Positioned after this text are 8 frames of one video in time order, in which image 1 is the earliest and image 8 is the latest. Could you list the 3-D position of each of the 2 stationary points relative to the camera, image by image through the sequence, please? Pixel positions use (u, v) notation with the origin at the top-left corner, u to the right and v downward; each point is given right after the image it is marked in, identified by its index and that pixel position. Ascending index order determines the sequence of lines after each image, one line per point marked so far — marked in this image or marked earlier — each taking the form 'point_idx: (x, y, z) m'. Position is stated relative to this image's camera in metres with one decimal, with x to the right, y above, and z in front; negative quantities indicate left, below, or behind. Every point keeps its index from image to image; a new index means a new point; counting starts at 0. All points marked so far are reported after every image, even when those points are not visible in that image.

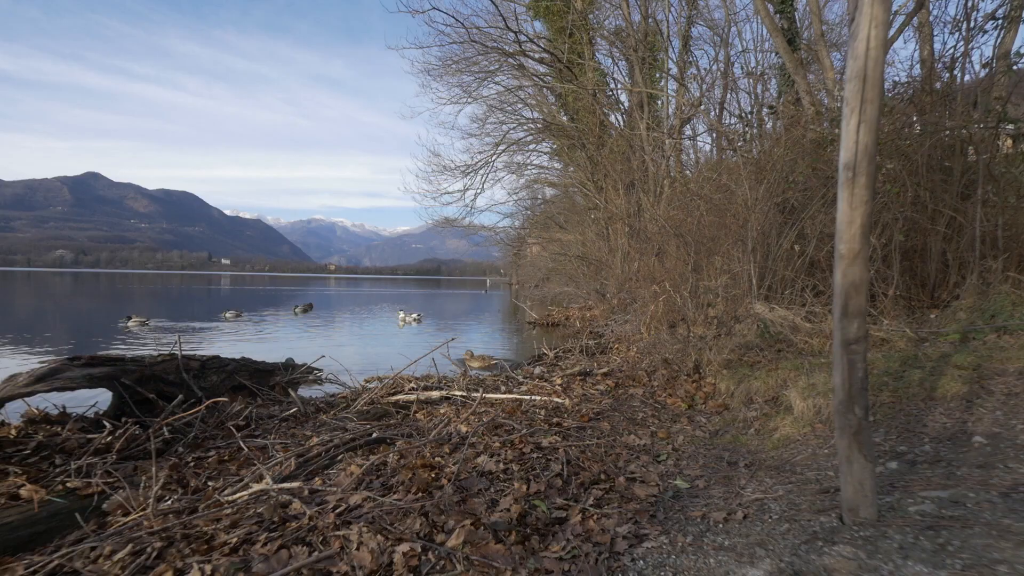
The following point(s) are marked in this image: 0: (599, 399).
0: (+1.2, -1.6, +7.2) m
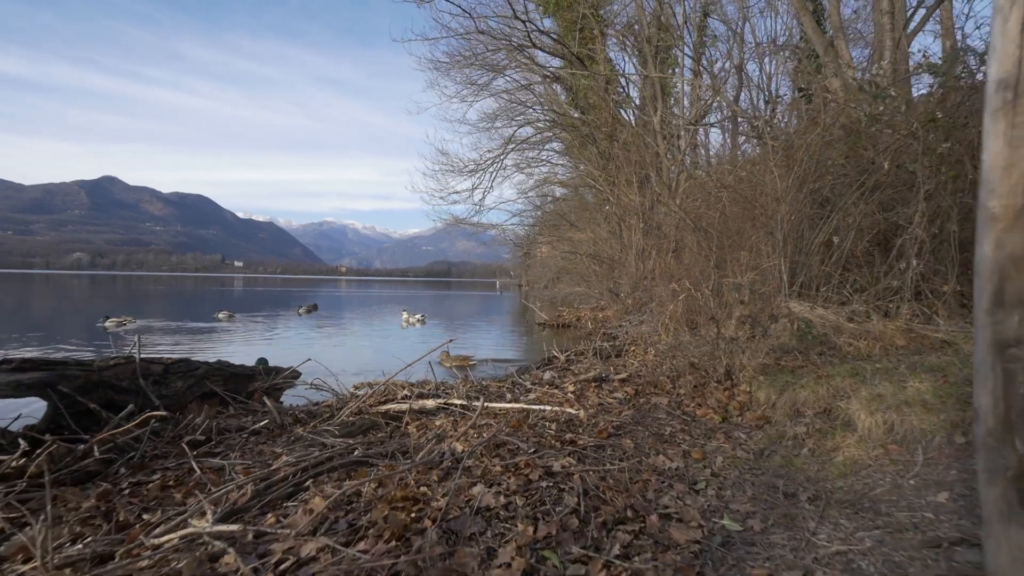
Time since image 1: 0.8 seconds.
0: (+1.3, -1.5, +6.3) m
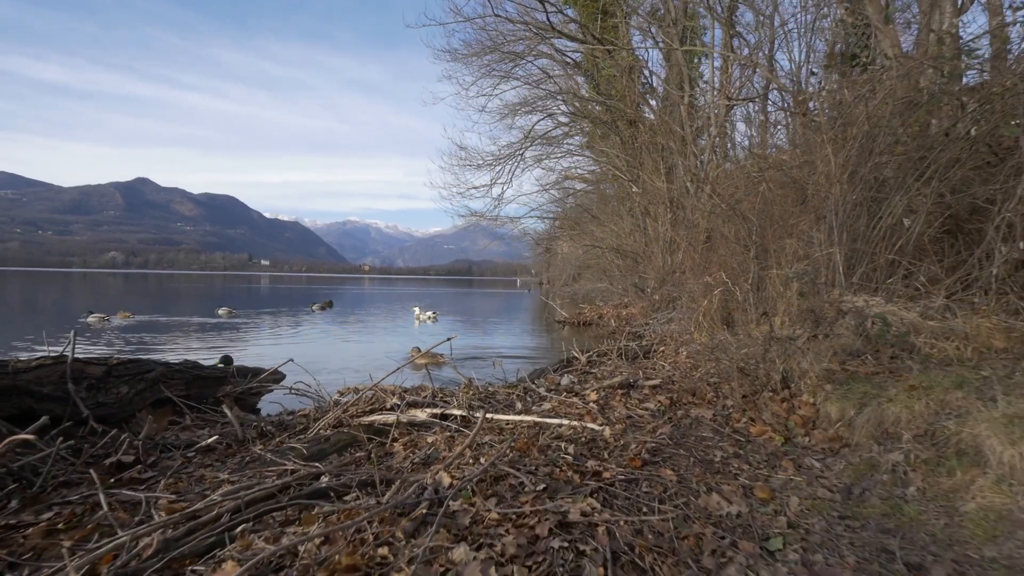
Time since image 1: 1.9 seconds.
0: (+1.4, -1.4, +5.1) m
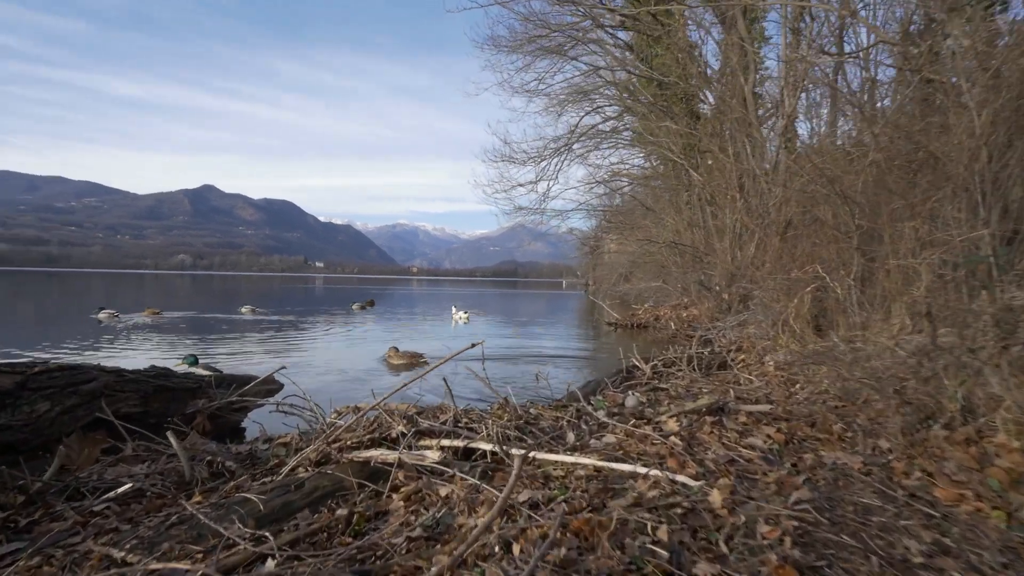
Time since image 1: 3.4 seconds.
0: (+1.7, -1.3, +3.4) m
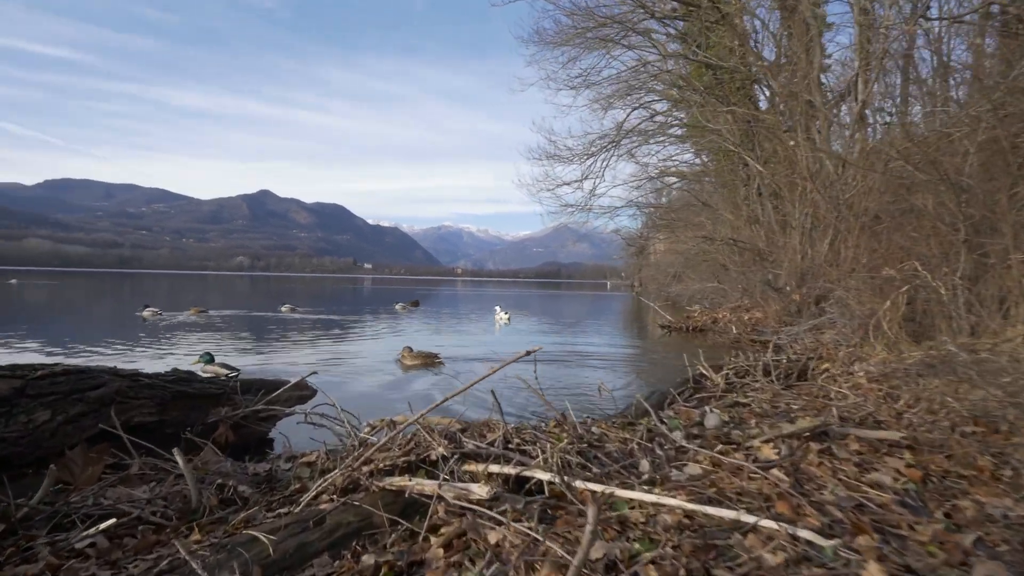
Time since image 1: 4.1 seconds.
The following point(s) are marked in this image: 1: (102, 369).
0: (+2.1, -1.2, +2.6) m
1: (-3.4, -0.7, +4.3) m
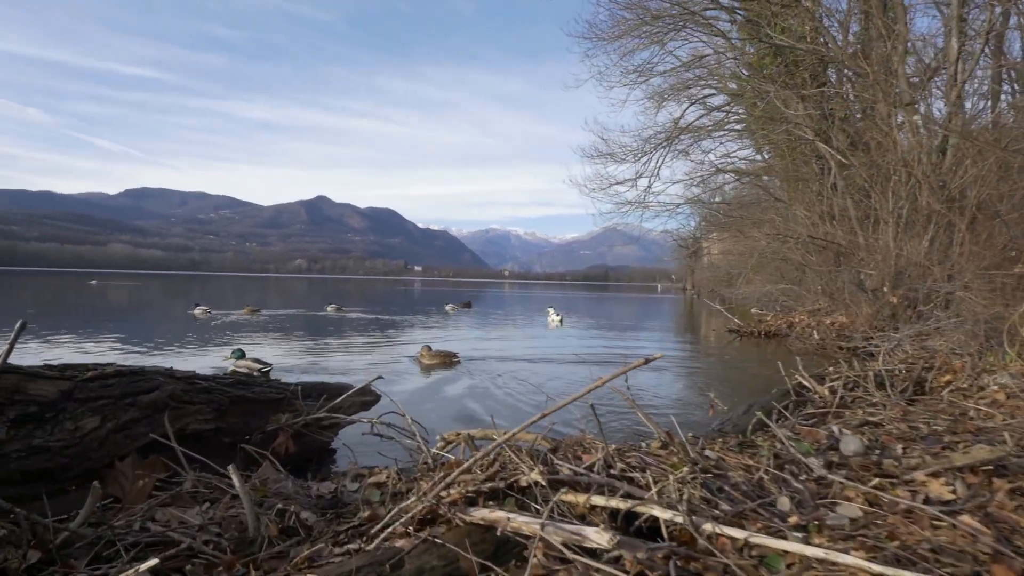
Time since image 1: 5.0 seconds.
0: (+2.6, -1.2, +1.8) m
1: (-2.7, -0.6, +4.0) m
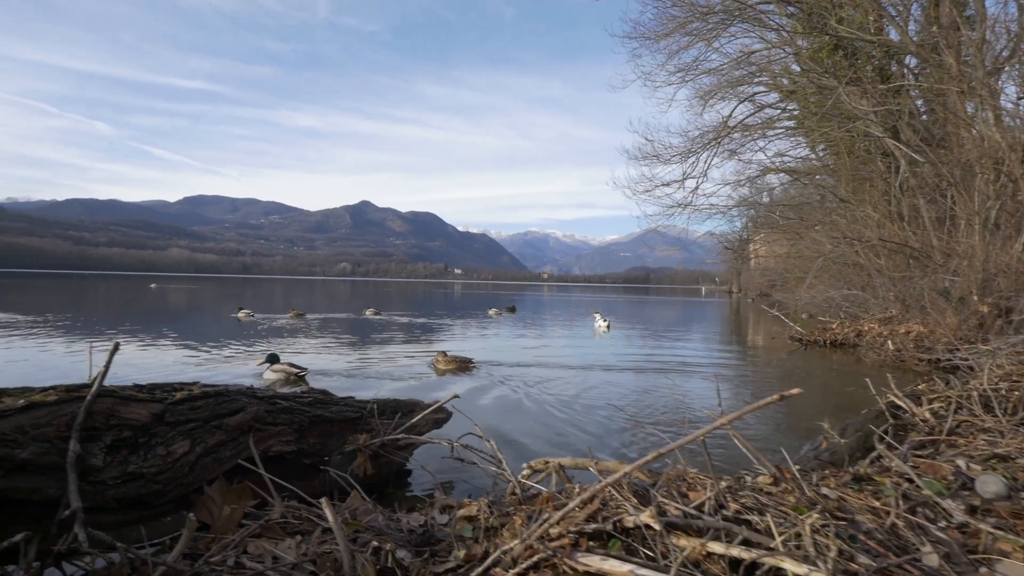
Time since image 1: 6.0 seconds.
0: (+3.0, -1.3, +1.3) m
1: (-2.1, -0.8, +4.0) m
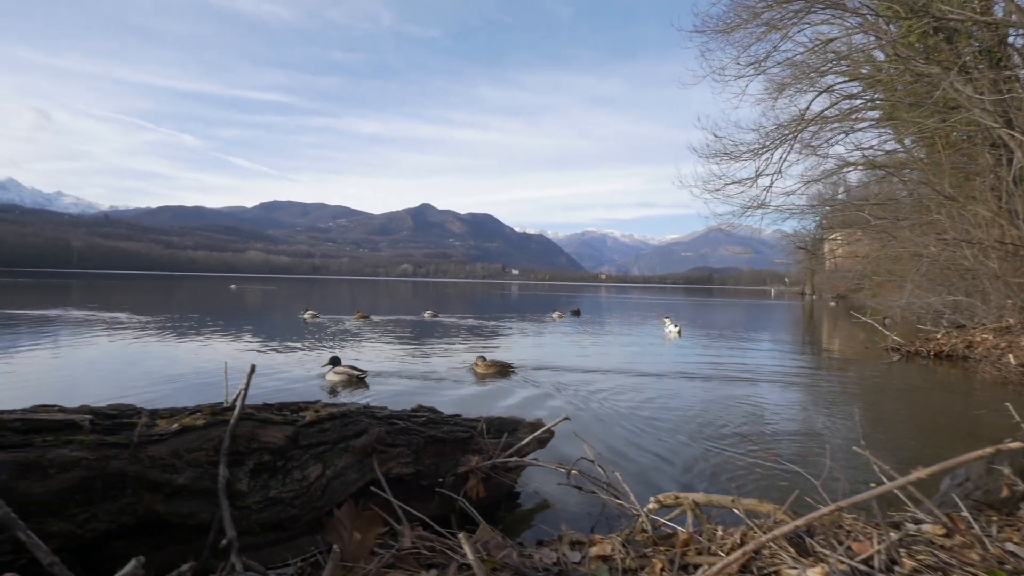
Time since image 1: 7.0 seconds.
0: (+3.6, -1.4, +0.8) m
1: (-1.2, -0.9, +4.0) m
